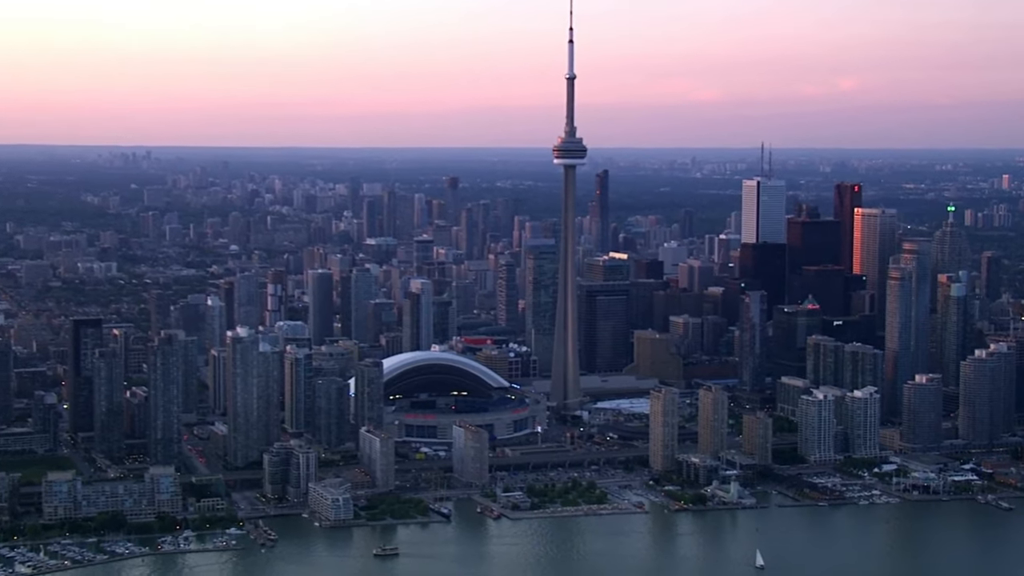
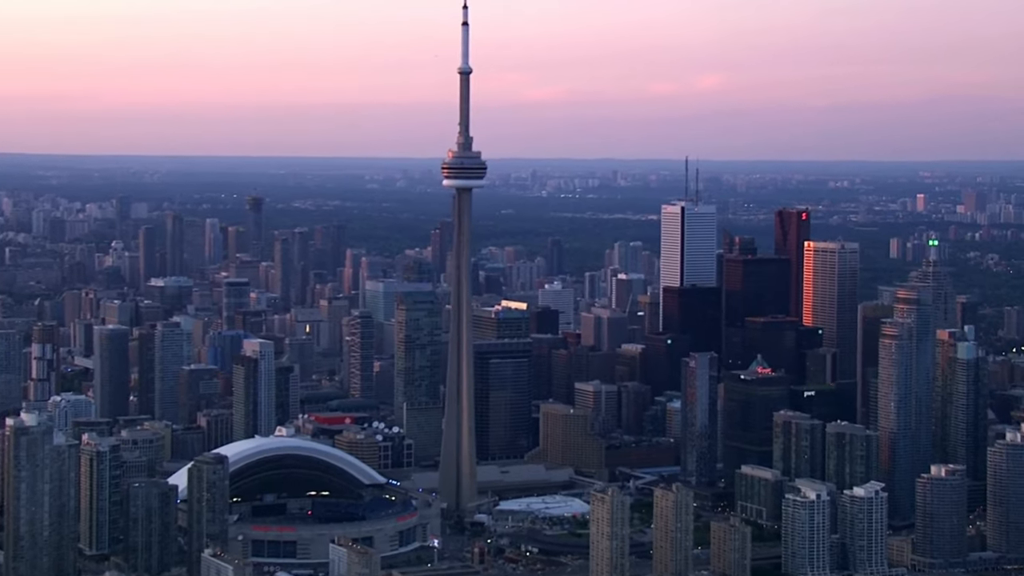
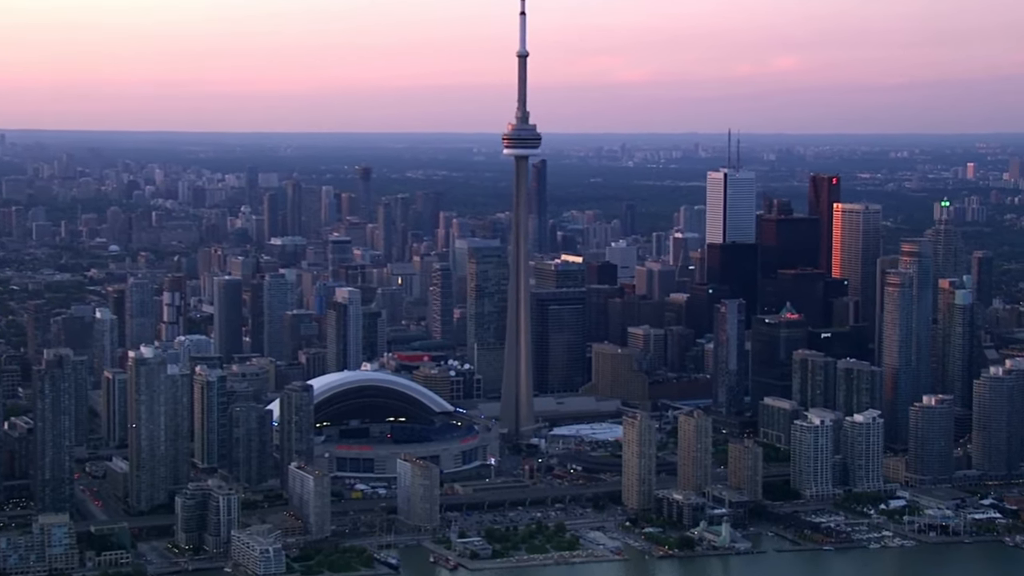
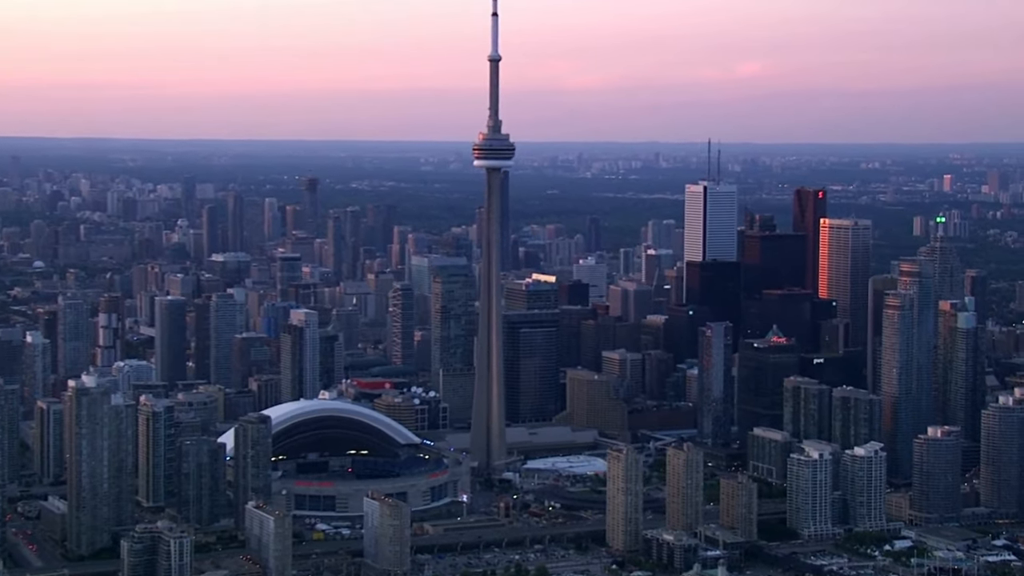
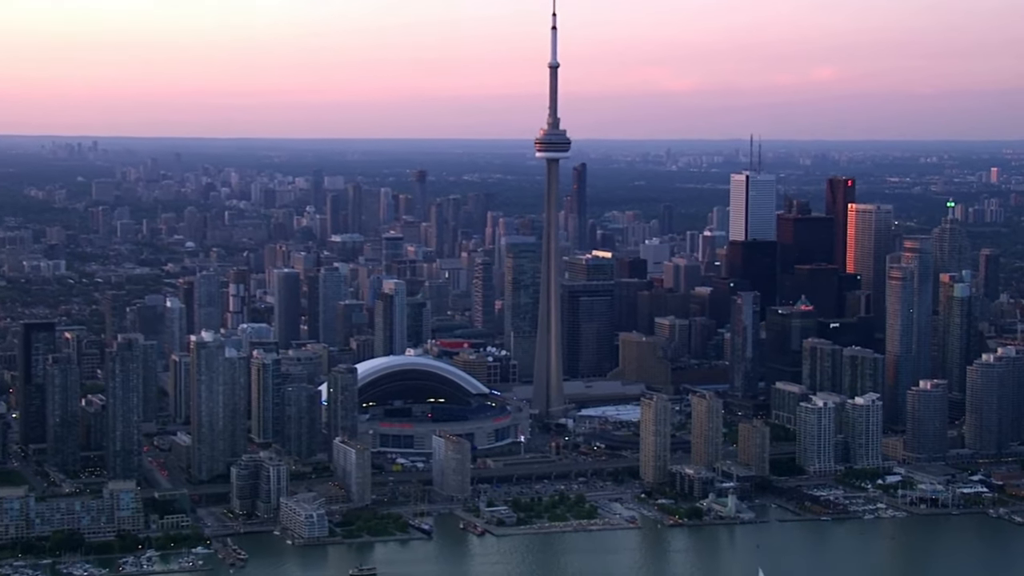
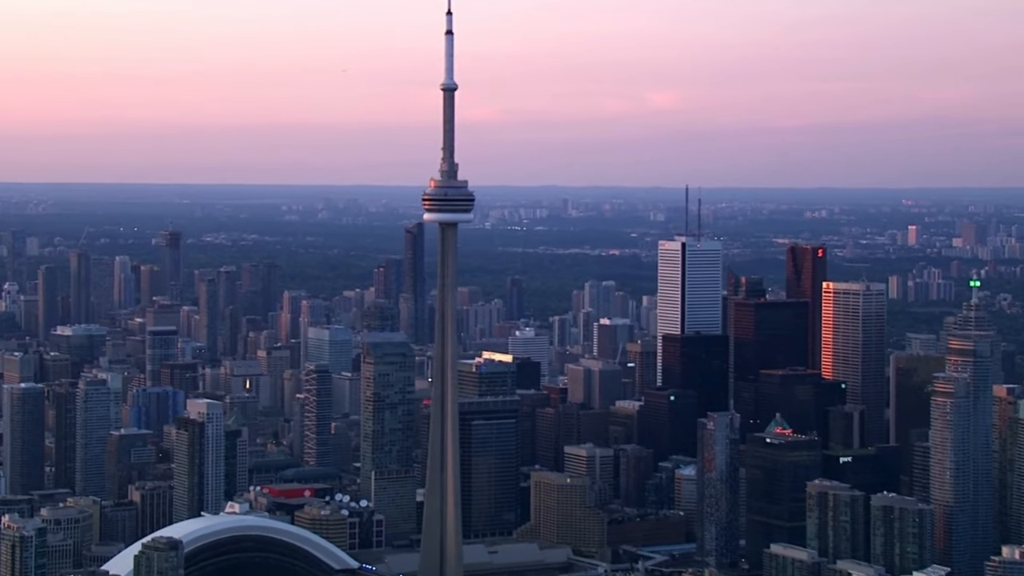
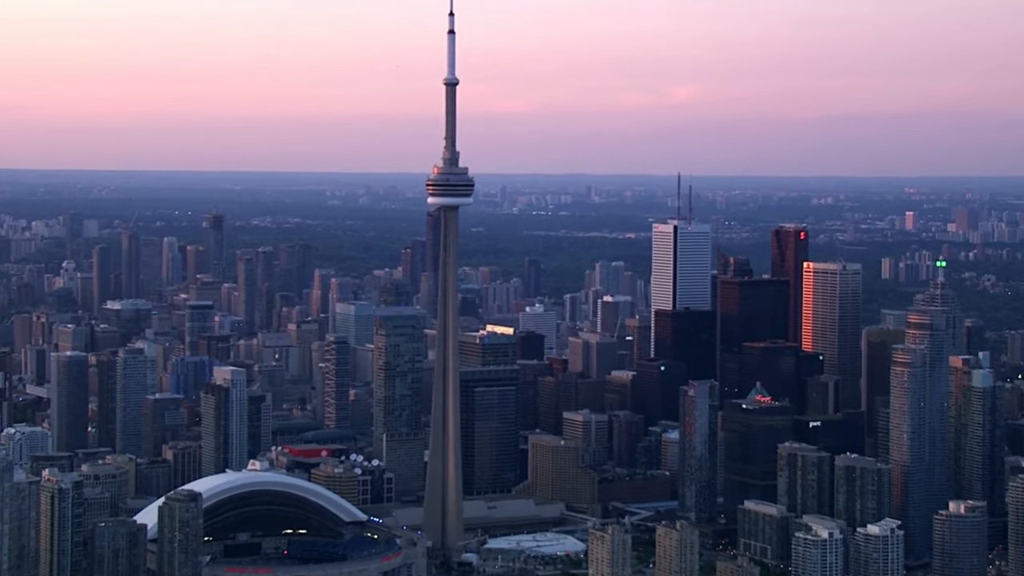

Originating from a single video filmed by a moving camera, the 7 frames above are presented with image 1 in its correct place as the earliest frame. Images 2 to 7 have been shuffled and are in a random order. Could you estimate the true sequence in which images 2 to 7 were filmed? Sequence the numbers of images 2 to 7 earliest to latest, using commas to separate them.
5, 3, 4, 2, 7, 6
